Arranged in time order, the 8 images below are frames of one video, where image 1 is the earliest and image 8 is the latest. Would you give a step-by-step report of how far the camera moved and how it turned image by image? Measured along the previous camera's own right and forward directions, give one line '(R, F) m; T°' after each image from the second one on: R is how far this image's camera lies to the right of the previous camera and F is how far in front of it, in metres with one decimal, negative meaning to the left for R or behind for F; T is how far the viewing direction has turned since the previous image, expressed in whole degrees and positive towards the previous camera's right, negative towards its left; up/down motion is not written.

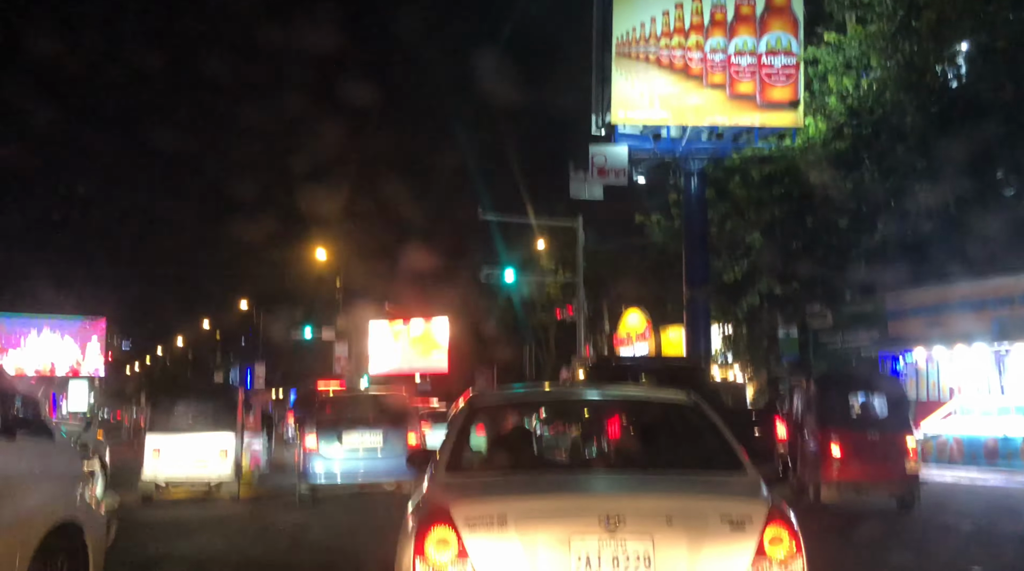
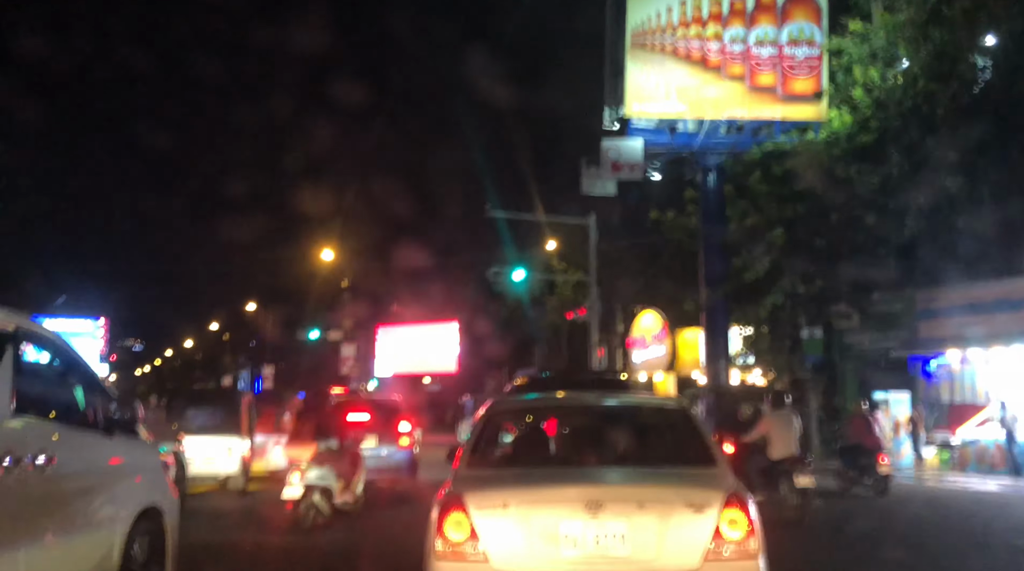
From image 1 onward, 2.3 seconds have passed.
(+0.4, +0.6) m; -2°
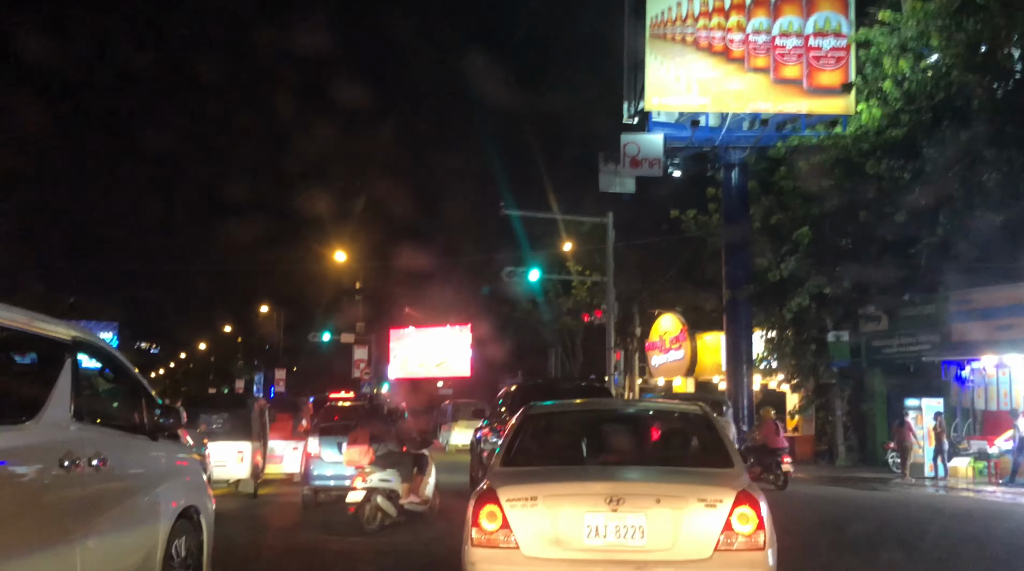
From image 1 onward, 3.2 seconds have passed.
(0.0, +0.7) m; -1°
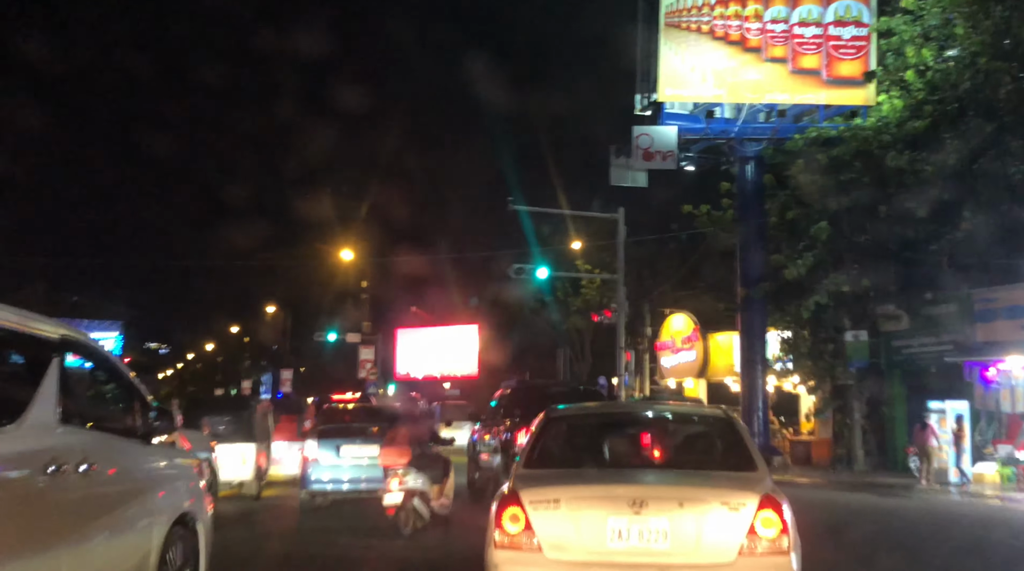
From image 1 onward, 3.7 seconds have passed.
(+0.1, +0.6) m; -1°
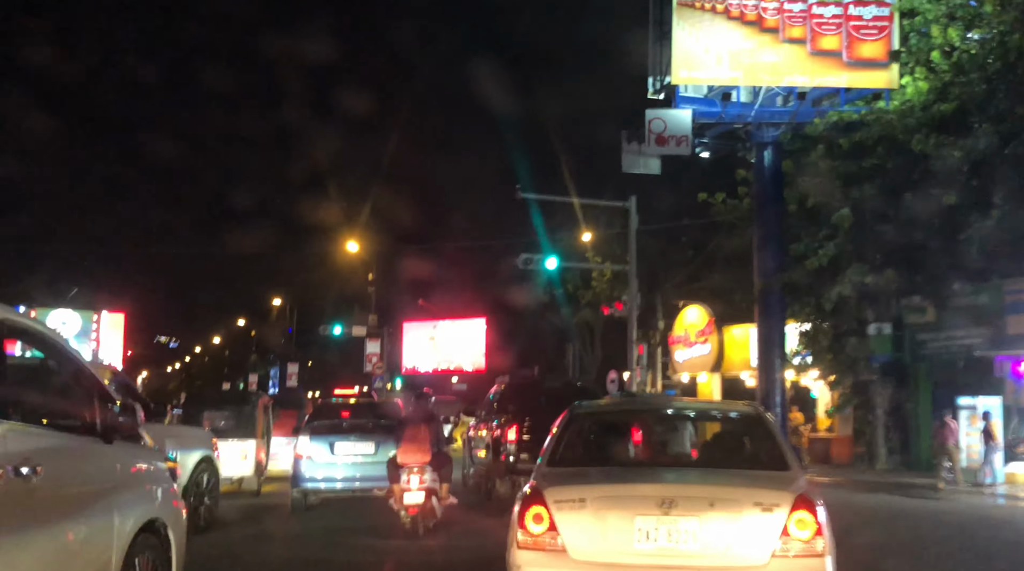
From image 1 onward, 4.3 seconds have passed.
(0.0, +0.7) m; 0°
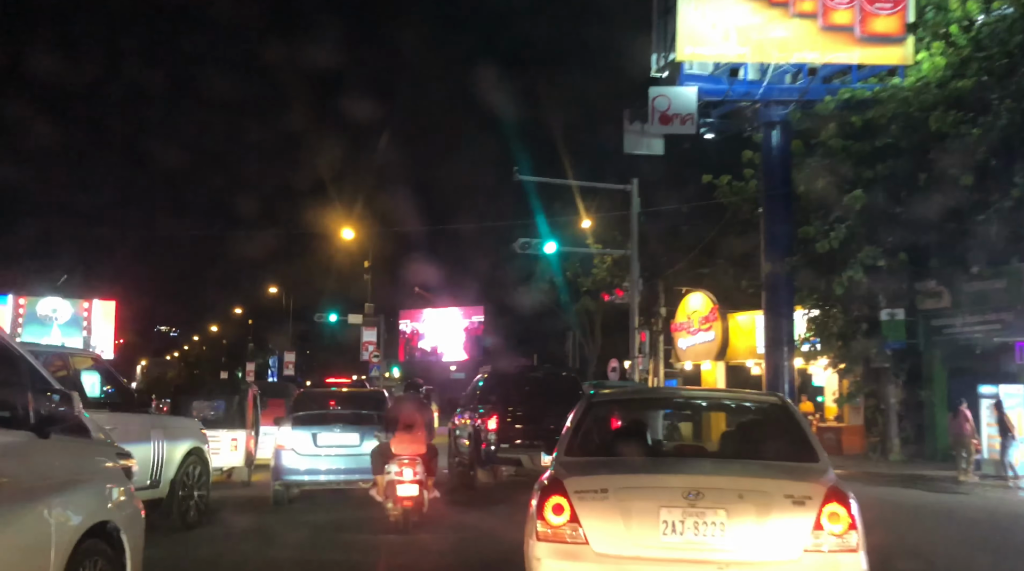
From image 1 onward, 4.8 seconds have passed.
(0.0, +0.6) m; 0°
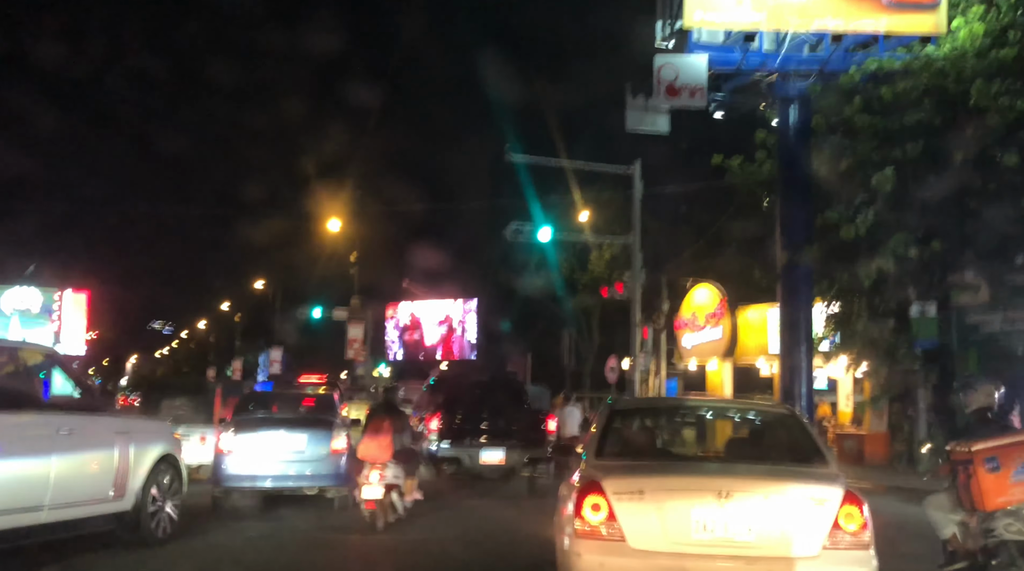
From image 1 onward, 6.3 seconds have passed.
(+0.1, +1.6) m; 0°
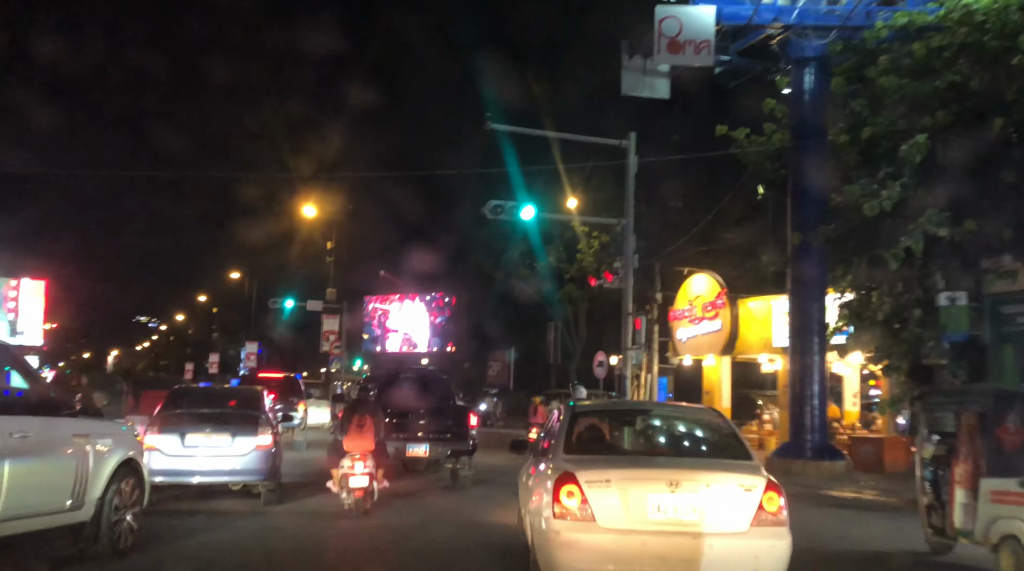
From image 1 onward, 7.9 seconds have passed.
(+0.2, +1.7) m; +1°
